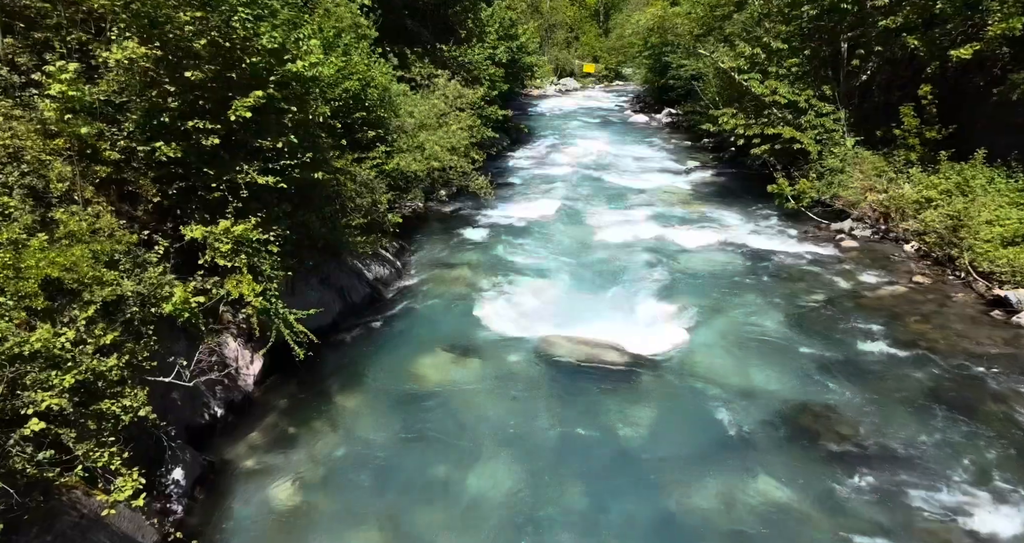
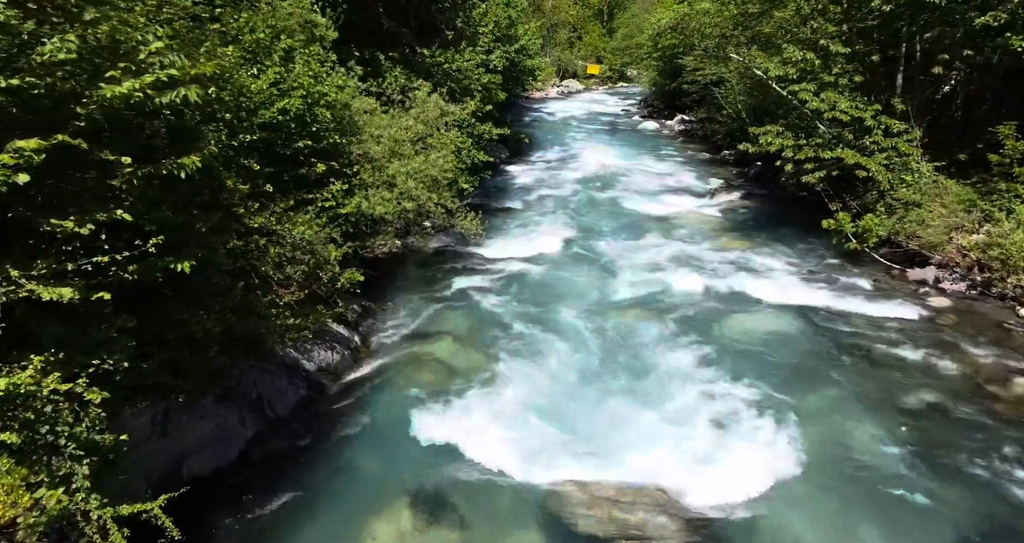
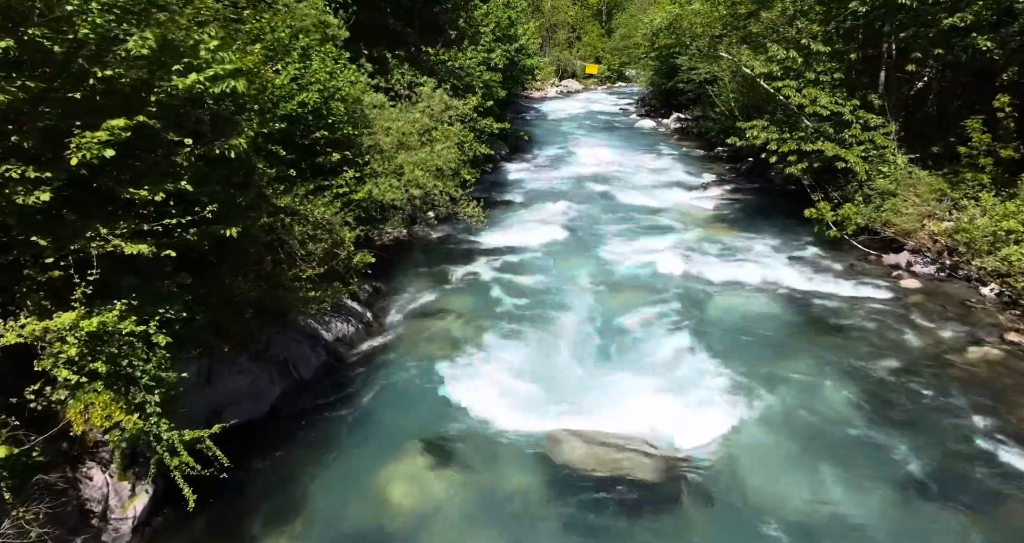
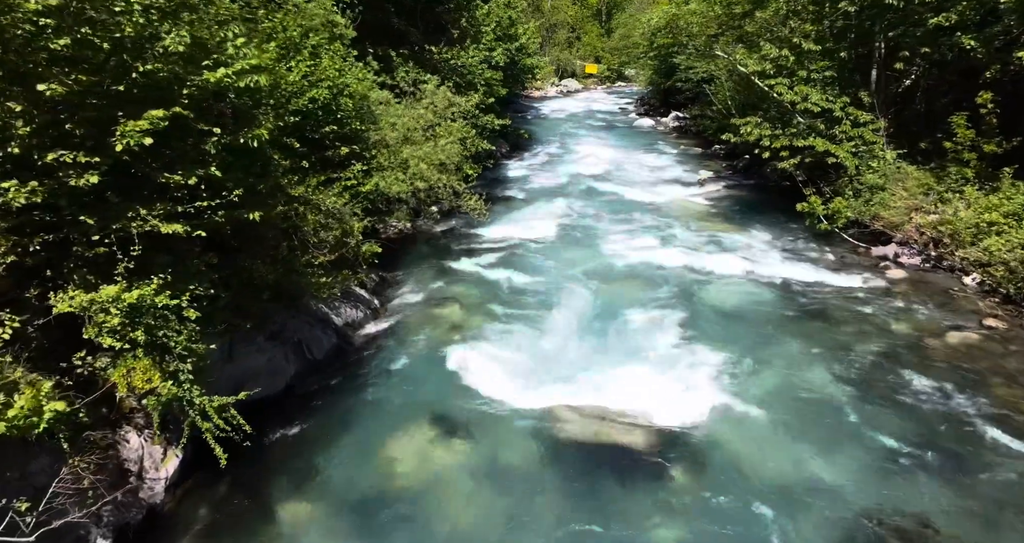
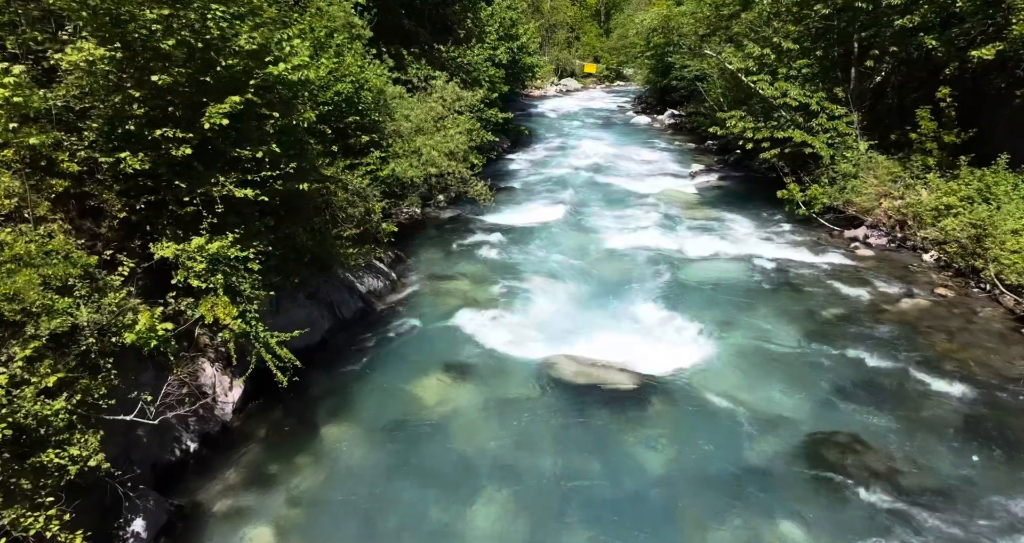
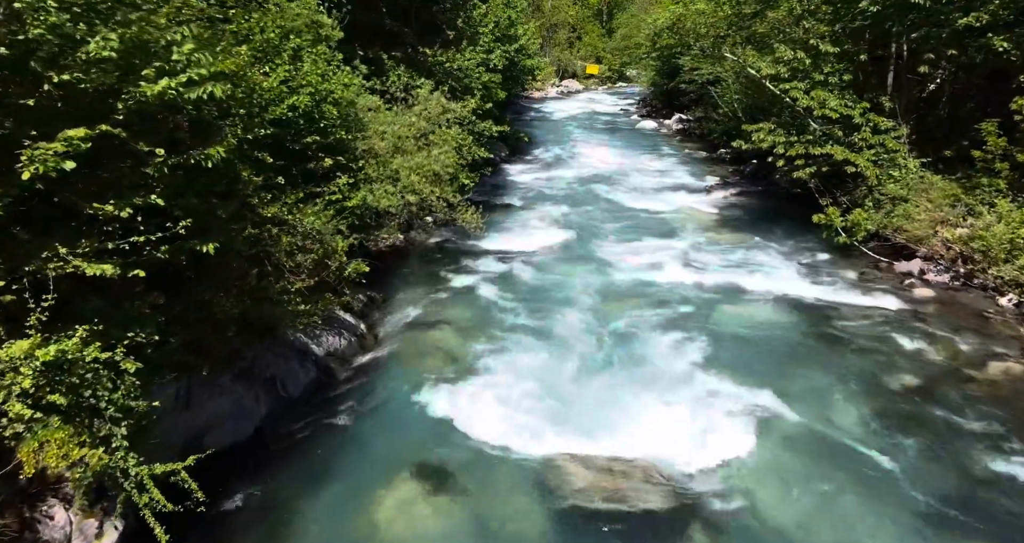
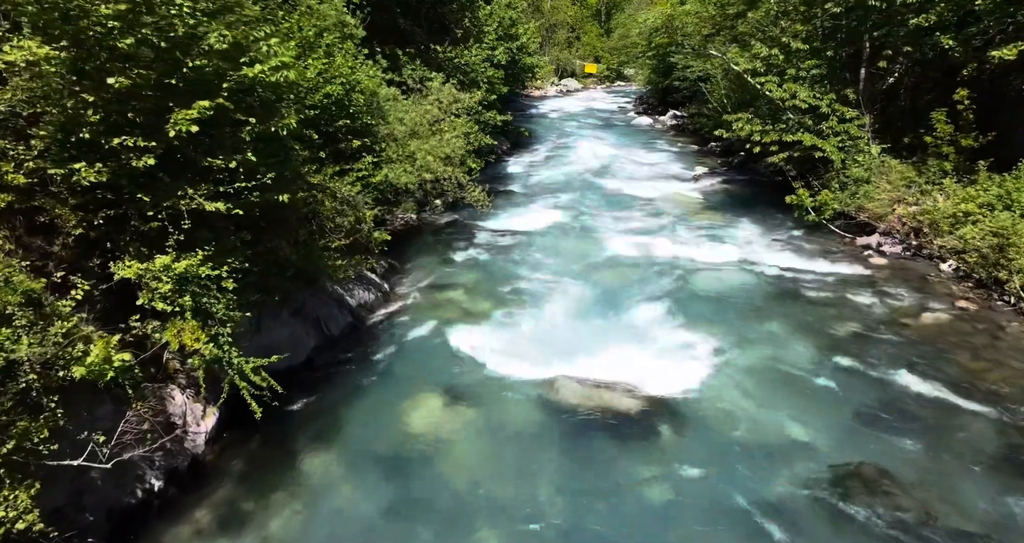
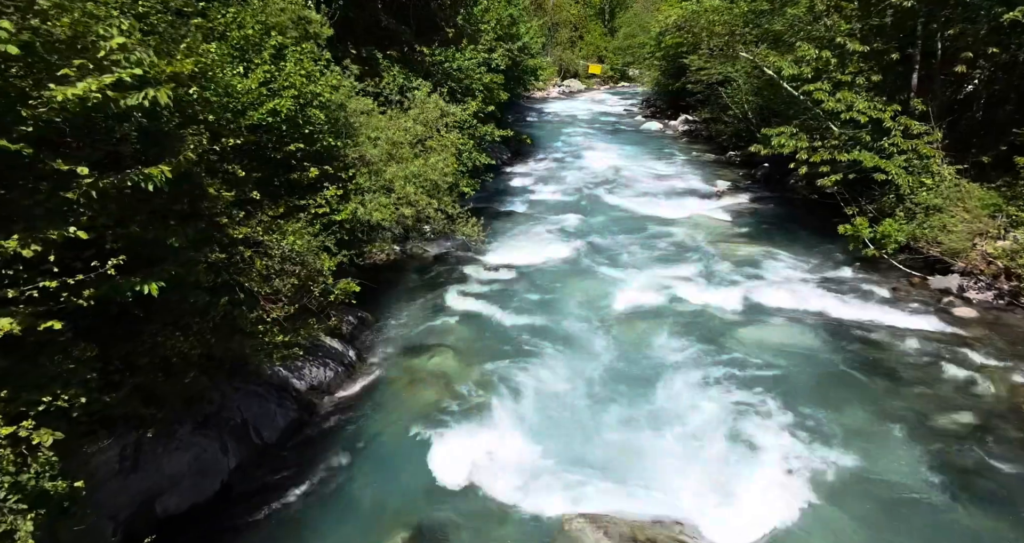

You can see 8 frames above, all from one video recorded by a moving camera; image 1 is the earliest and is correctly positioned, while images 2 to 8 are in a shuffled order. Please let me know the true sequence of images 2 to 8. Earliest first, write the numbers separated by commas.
5, 7, 4, 3, 6, 2, 8
